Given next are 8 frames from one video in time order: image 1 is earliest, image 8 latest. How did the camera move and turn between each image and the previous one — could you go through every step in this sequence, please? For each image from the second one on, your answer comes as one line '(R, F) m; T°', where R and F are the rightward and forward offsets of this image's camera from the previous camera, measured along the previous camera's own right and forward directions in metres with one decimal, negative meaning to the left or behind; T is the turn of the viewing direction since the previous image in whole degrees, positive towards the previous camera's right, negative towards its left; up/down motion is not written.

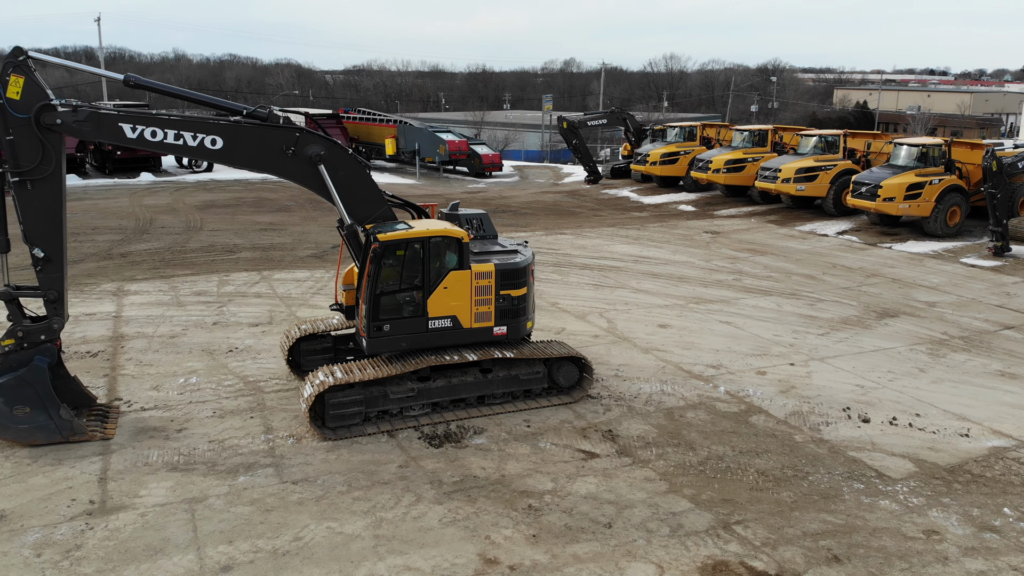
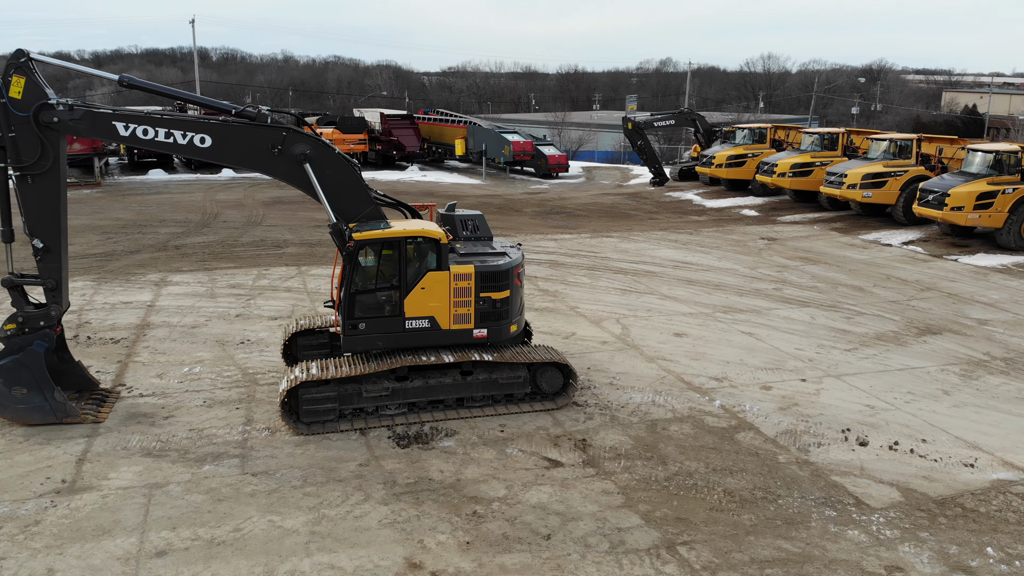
(+1.2, +0.2) m; -7°
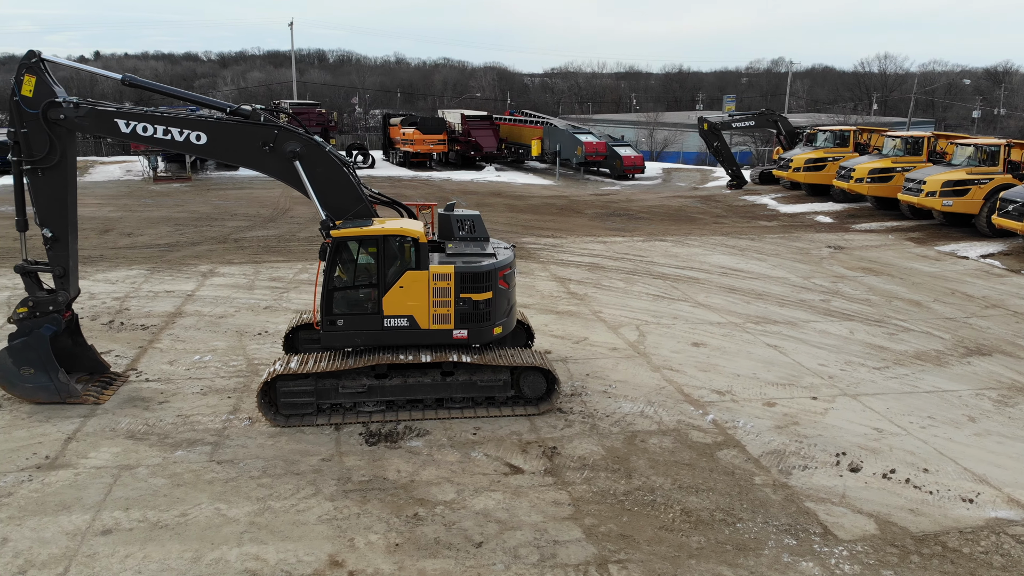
(+1.3, +0.2) m; -8°
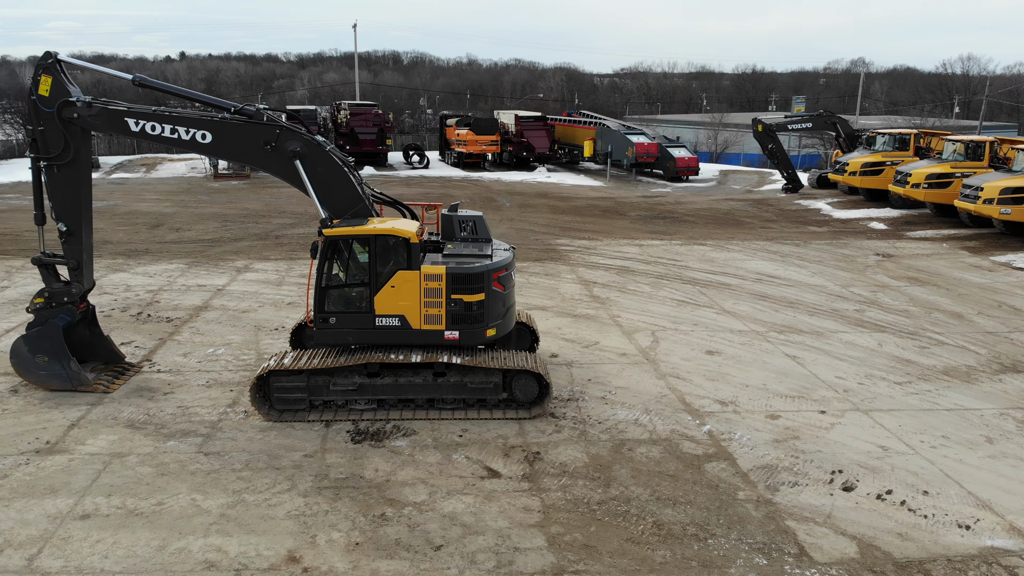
(+0.8, +0.1) m; -5°
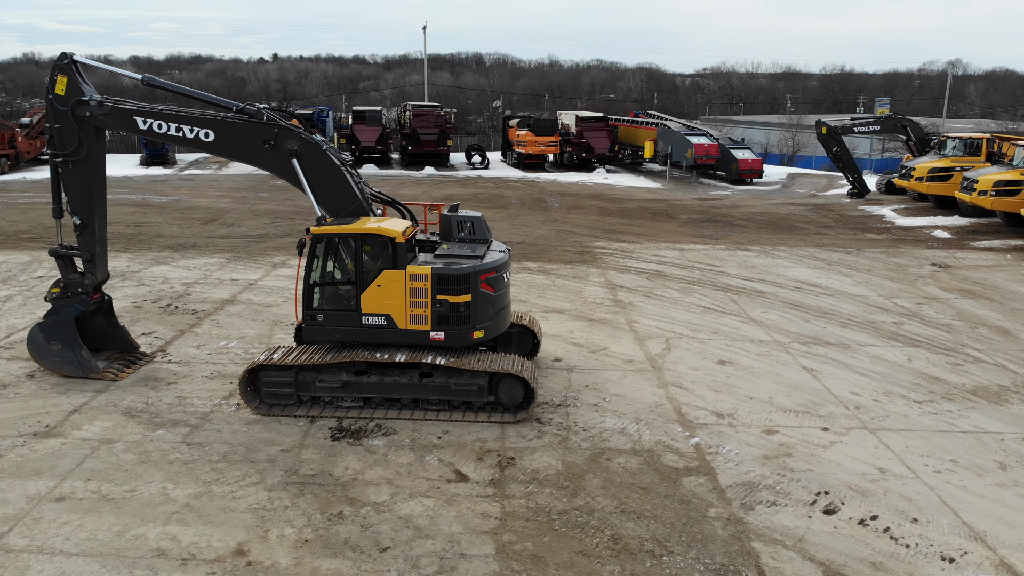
(+1.0, +0.2) m; -6°
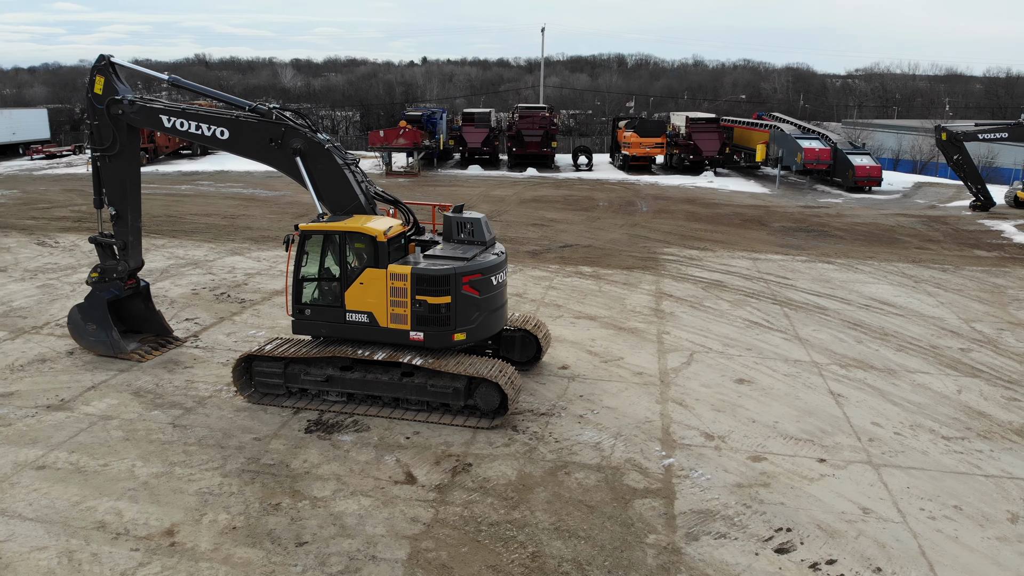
(+1.7, +0.3) m; -10°
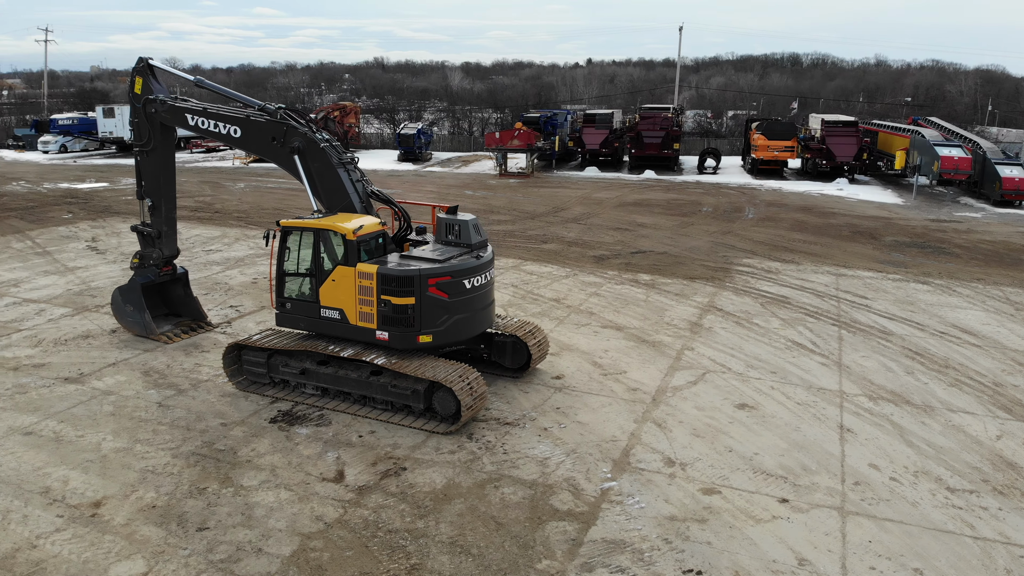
(+2.0, +0.4) m; -12°
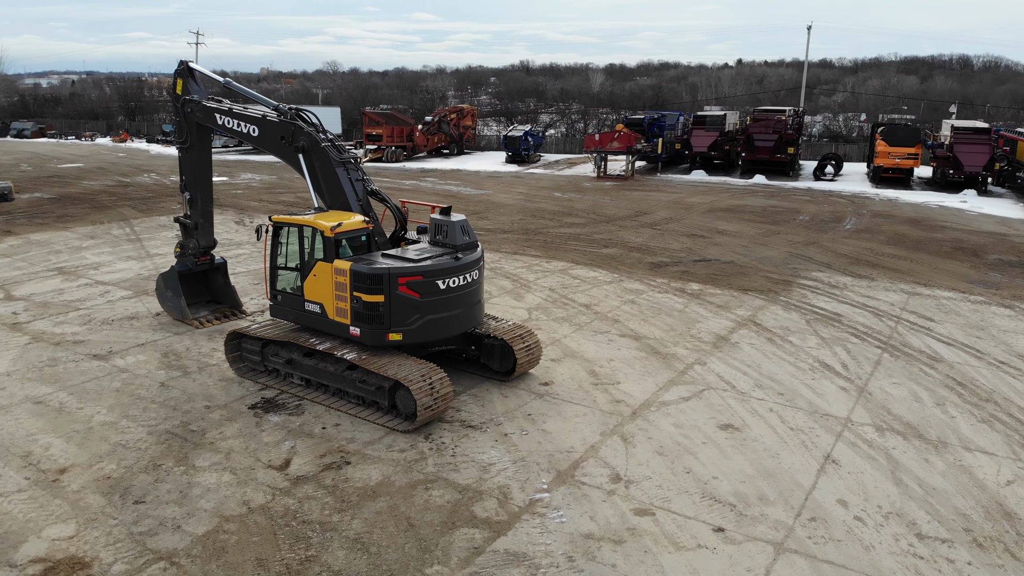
(+1.8, +0.2) m; -10°
